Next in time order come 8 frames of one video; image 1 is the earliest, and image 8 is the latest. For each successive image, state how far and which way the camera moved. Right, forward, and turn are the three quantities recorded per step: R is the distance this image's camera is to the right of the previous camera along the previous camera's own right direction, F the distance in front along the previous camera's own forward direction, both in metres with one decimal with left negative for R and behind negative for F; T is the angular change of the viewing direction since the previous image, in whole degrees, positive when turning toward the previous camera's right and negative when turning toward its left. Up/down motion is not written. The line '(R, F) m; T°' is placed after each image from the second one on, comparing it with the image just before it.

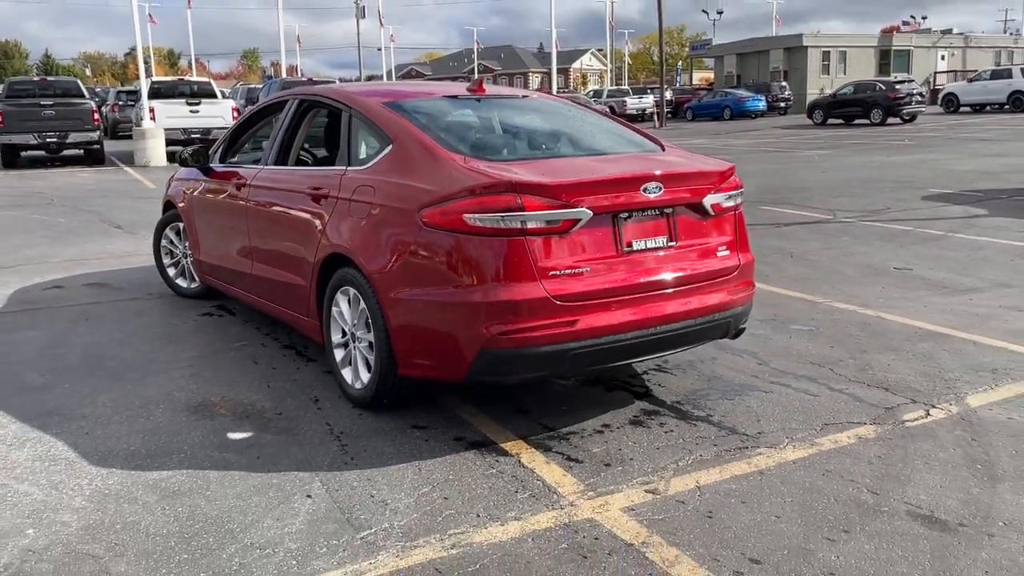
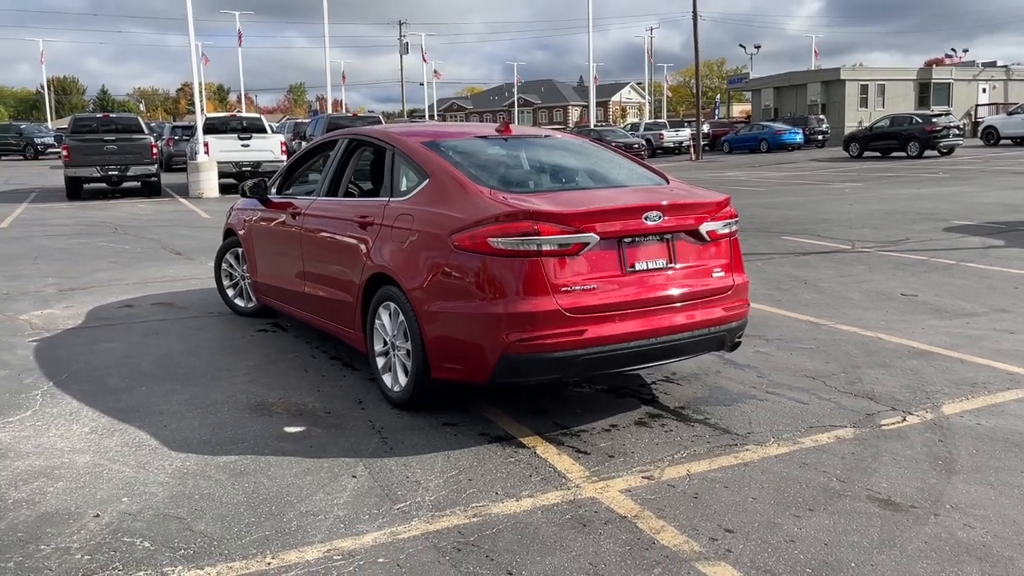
(+0.1, -0.6) m; -3°
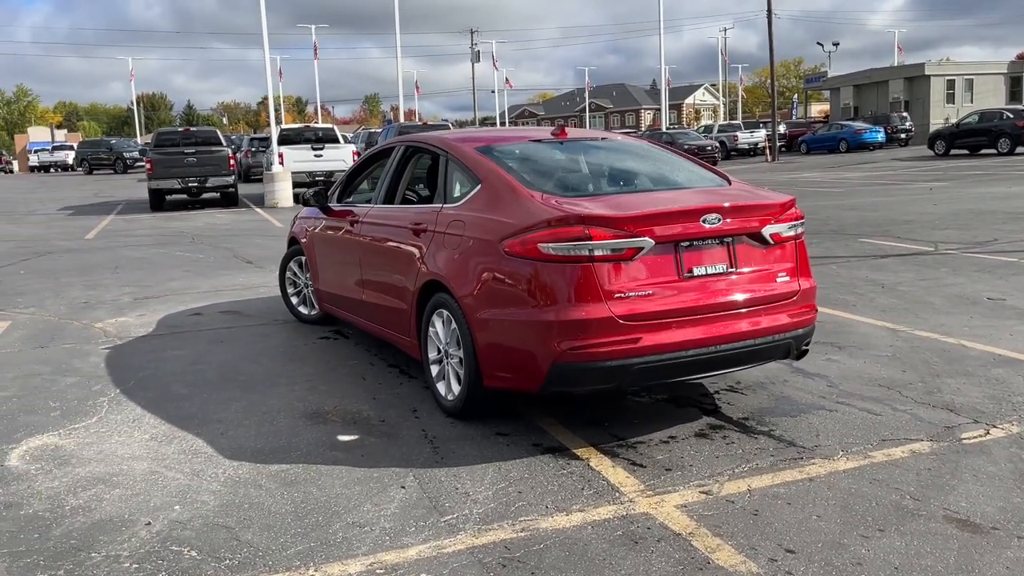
(+0.1, +0.1) m; -5°
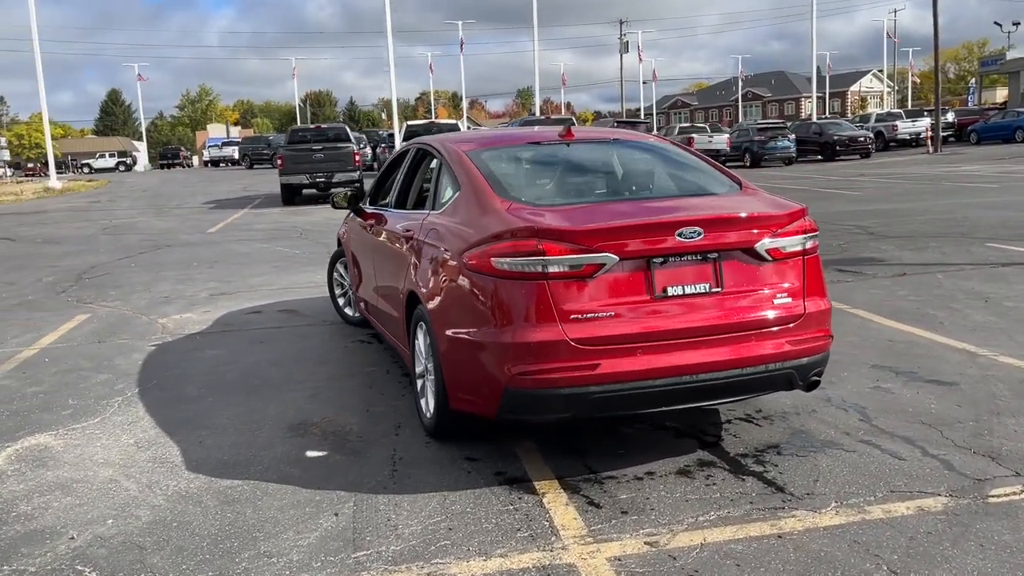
(+0.9, +0.4) m; -10°
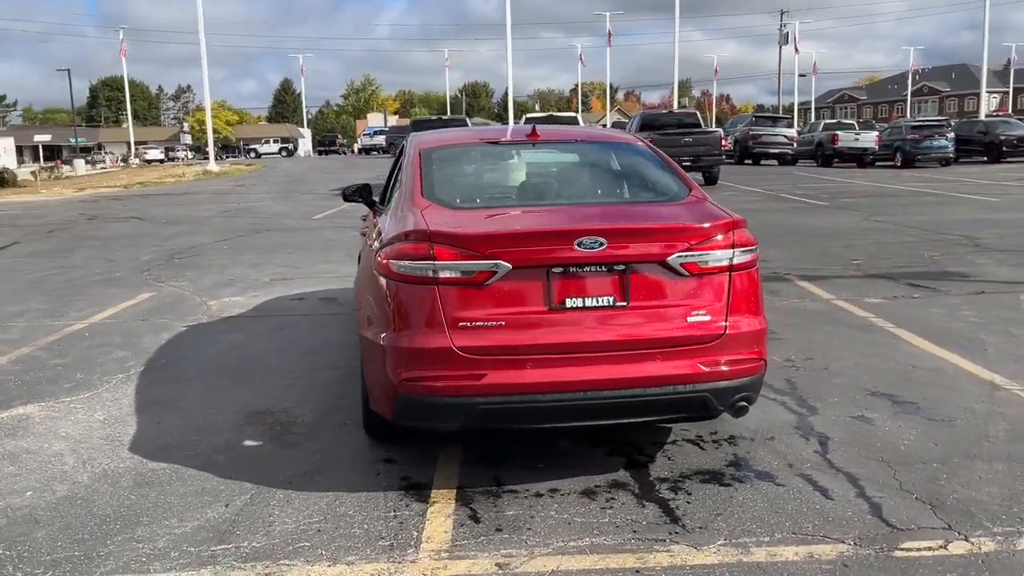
(+1.1, +0.2) m; -10°
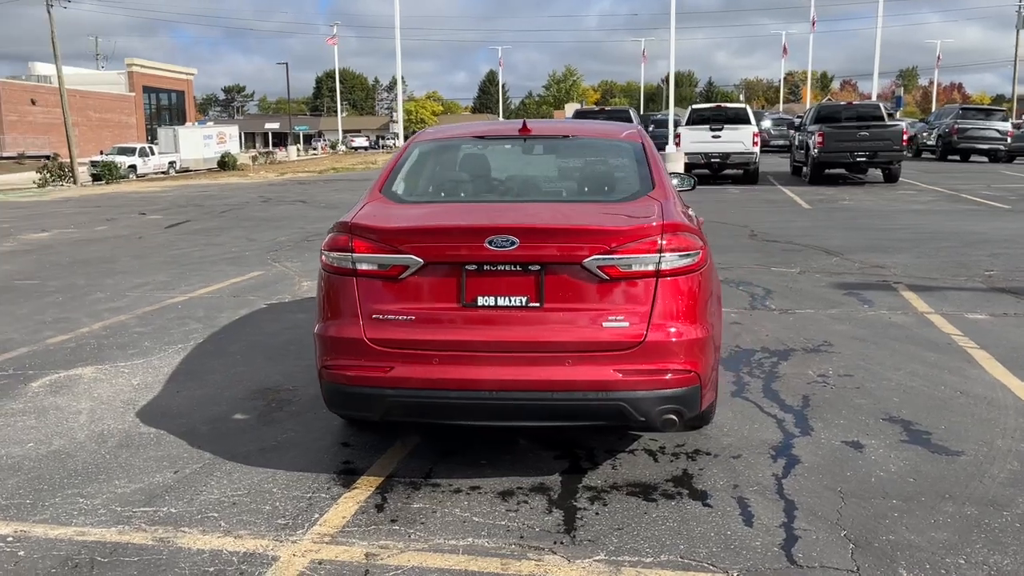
(+1.2, +0.1) m; -13°
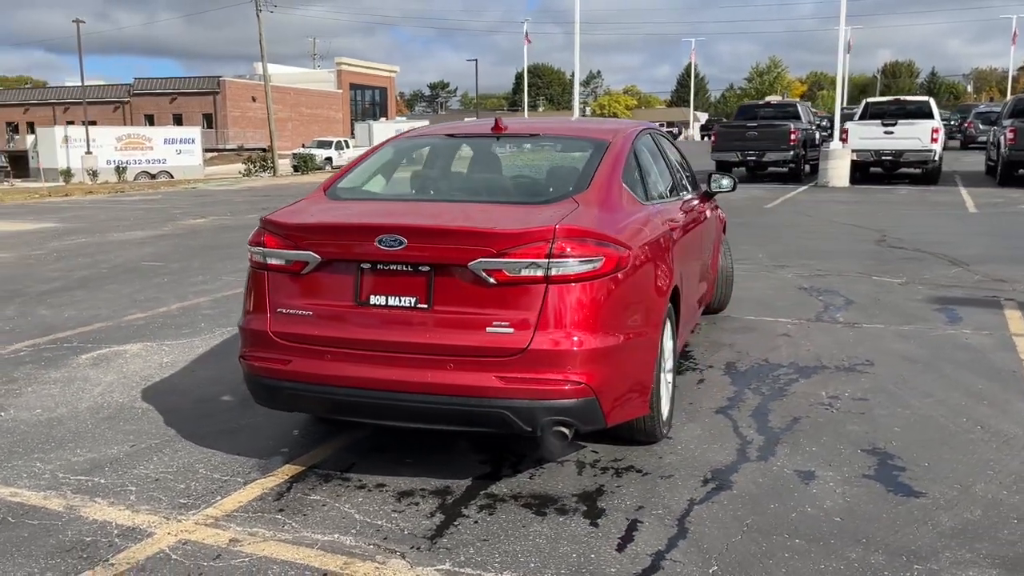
(+1.2, +0.2) m; -12°
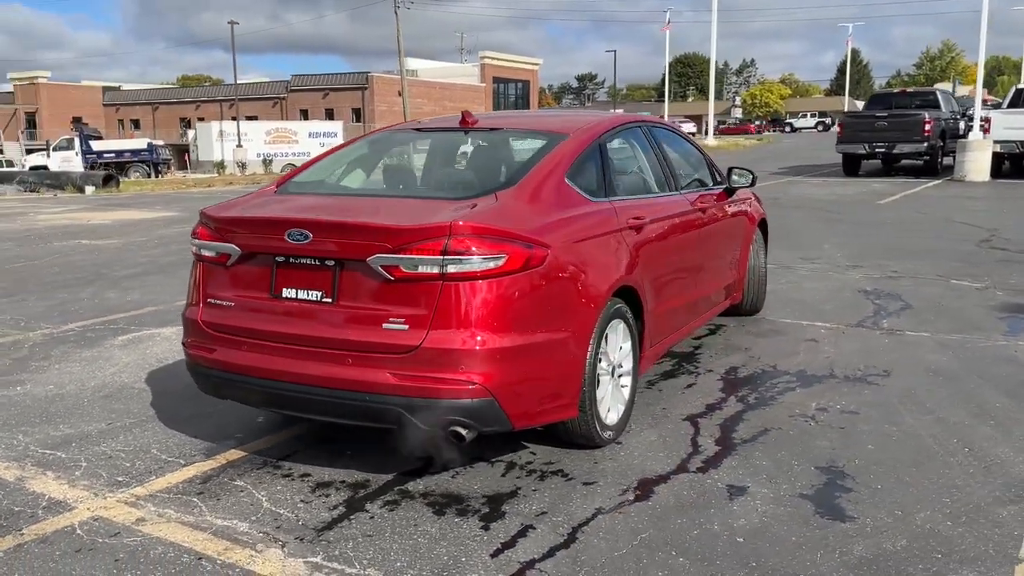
(+1.0, +0.1) m; -9°
